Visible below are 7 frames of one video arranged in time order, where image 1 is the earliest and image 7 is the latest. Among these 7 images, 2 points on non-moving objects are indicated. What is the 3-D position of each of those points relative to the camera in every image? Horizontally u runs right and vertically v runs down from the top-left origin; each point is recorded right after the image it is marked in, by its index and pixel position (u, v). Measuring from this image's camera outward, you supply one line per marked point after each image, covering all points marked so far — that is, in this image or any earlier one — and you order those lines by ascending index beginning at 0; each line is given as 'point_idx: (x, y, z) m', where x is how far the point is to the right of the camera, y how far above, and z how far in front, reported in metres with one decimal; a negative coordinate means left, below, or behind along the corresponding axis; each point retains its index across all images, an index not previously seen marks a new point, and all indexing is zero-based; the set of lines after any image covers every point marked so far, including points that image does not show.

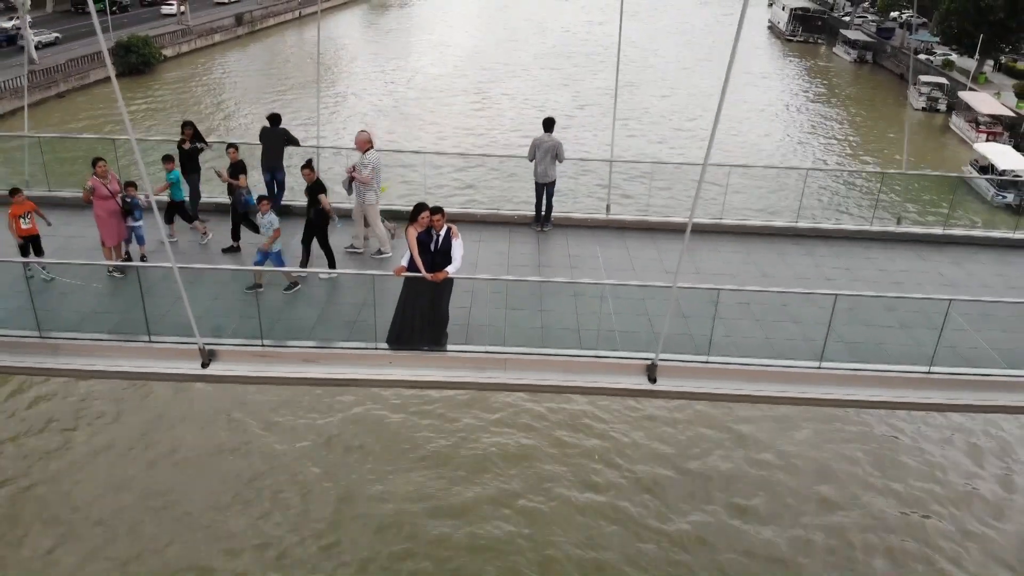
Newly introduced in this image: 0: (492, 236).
0: (-0.4, +0.5, +9.9) m
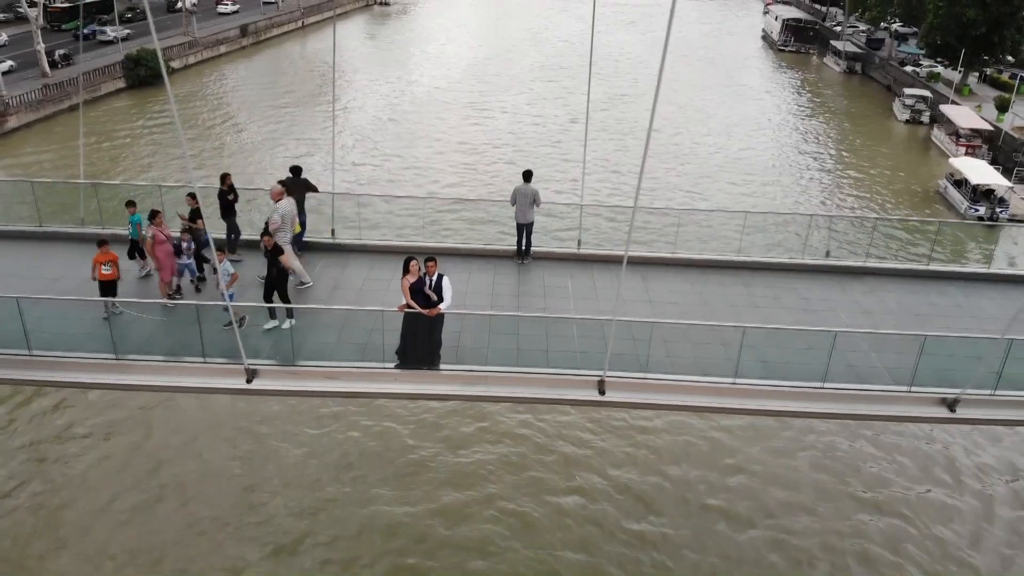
0: (-0.5, +0.3, +11.0) m
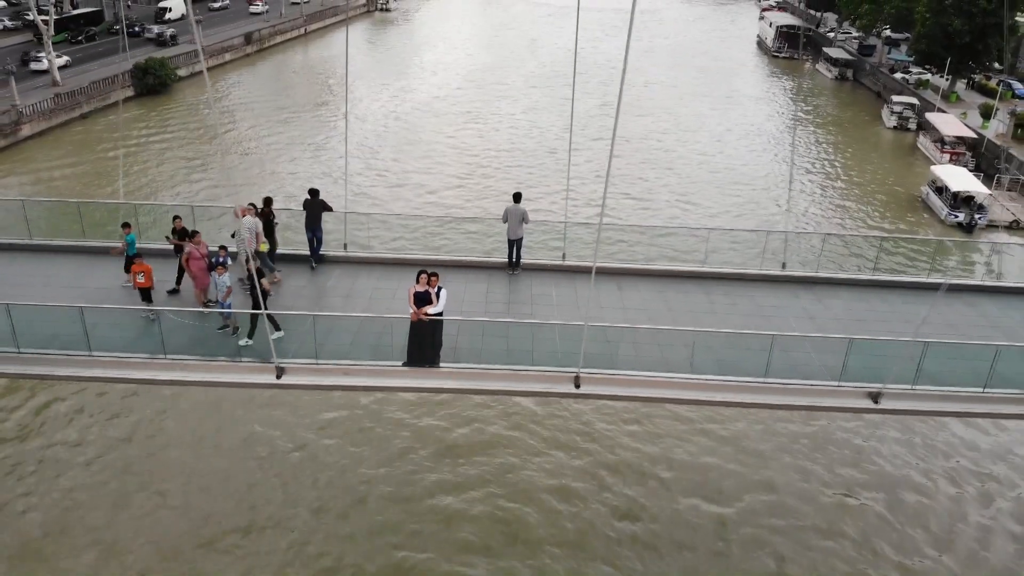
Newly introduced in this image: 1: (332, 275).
0: (-0.6, +0.2, +11.9) m
1: (-2.5, +0.3, +11.8) m
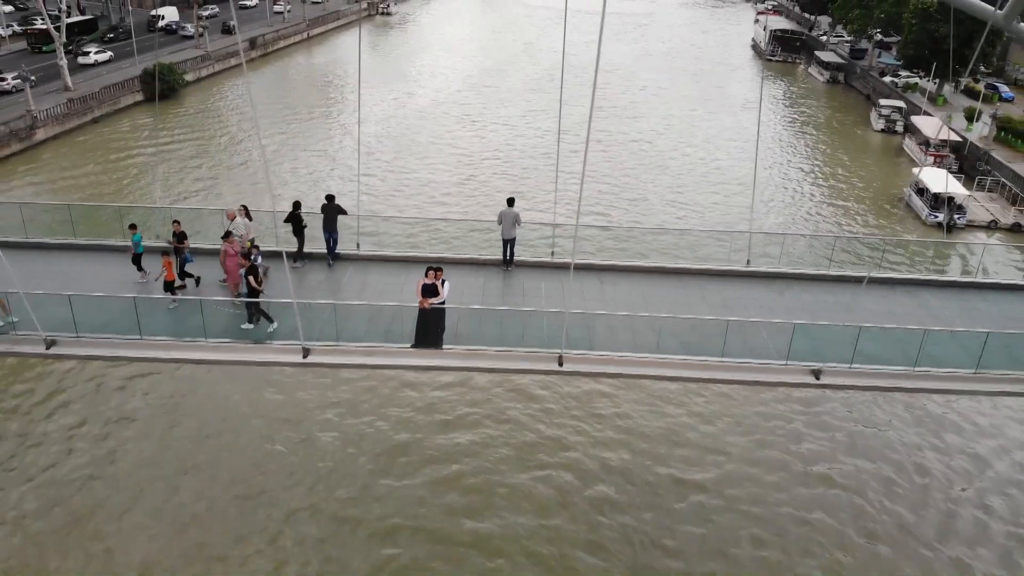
0: (-0.7, +0.3, +12.8) m
1: (-2.6, +0.3, +12.8) m
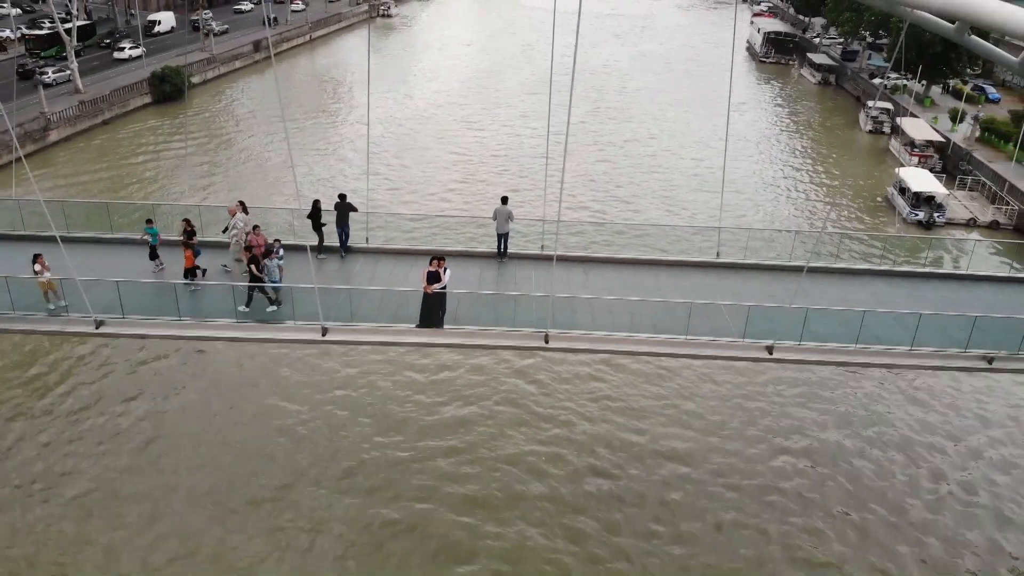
0: (-0.8, +0.4, +13.9) m
1: (-2.6, +0.5, +13.8) m
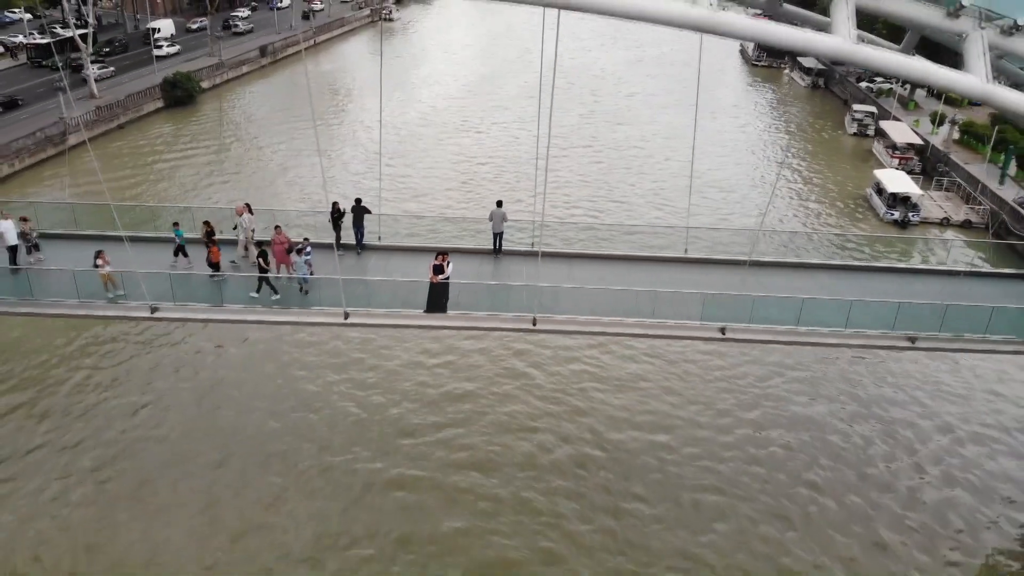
0: (-0.8, +0.5, +15.3) m
1: (-2.7, +0.6, +15.3) m
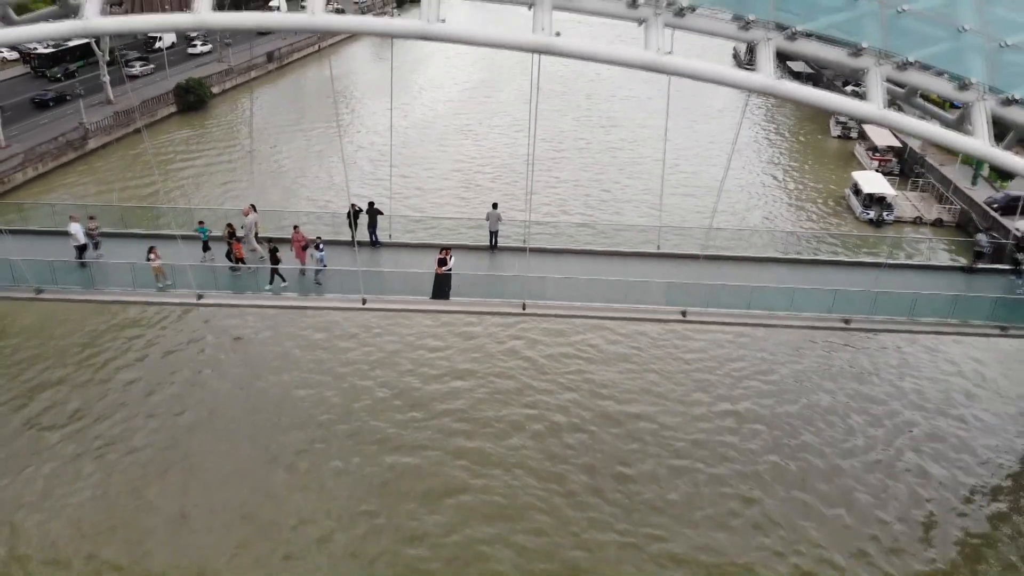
0: (-0.9, +0.7, +17.0) m
1: (-2.8, +0.7, +16.9) m
